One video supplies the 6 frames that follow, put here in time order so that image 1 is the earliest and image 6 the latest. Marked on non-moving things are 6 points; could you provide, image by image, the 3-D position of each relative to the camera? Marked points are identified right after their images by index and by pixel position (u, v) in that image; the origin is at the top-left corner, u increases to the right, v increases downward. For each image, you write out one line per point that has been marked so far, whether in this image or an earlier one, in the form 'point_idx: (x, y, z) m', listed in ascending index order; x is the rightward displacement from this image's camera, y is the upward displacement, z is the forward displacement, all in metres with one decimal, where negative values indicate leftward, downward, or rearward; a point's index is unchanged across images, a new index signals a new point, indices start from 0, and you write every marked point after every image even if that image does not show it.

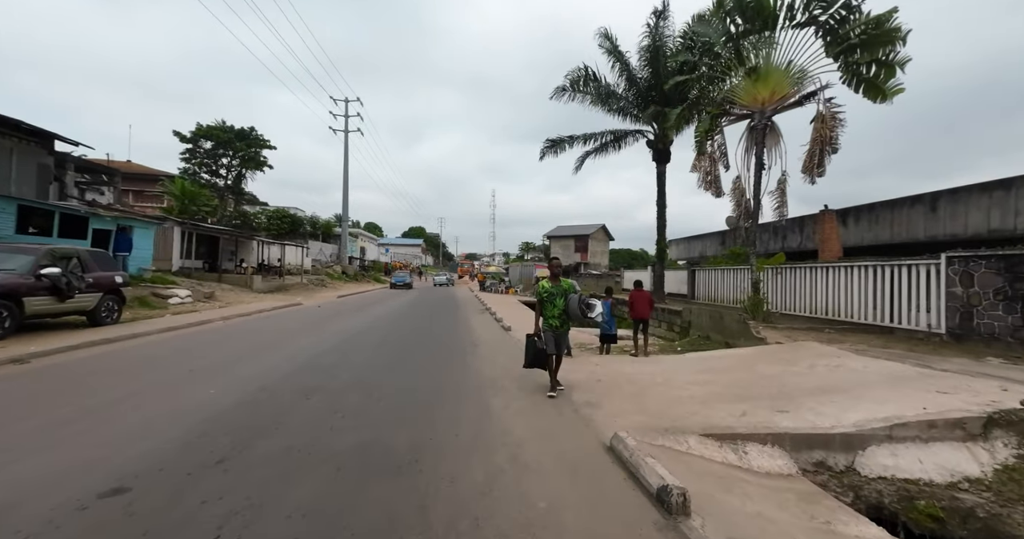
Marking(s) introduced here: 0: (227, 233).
0: (-13.9, +1.8, +19.9) m
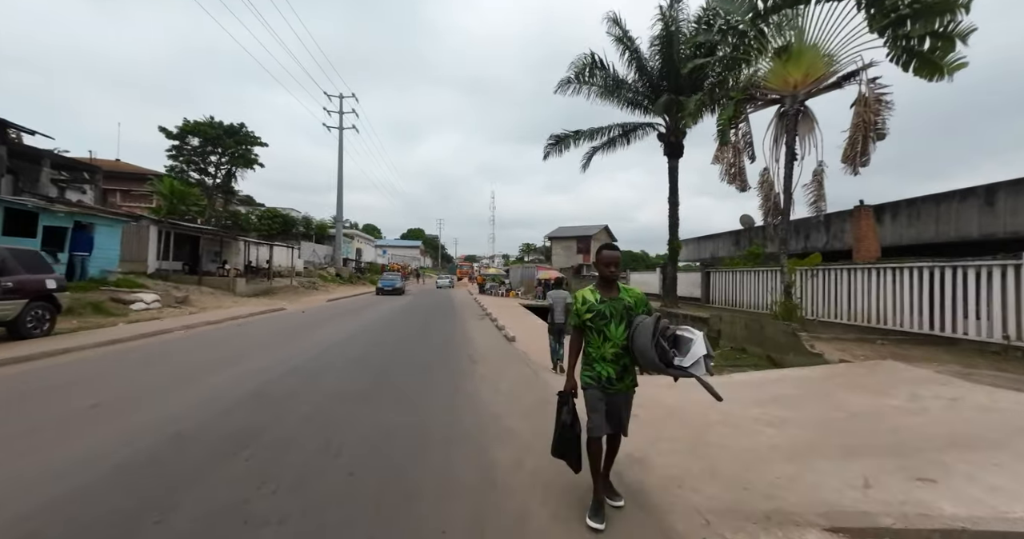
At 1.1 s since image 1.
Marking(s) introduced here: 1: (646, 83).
0: (-13.8, +1.7, +18.7) m
1: (+5.5, +7.7, +16.9) m
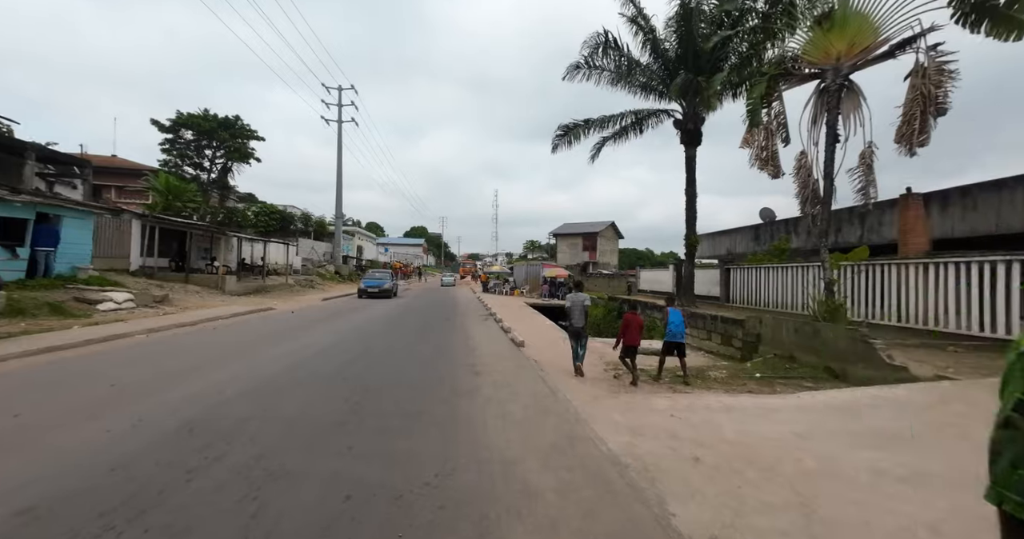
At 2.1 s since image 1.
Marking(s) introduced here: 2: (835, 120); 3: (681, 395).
0: (-13.6, +1.8, +17.7) m
1: (+5.7, +7.8, +15.7) m
2: (+7.4, +3.4, +9.4) m
3: (+1.9, -1.4, +4.5) m
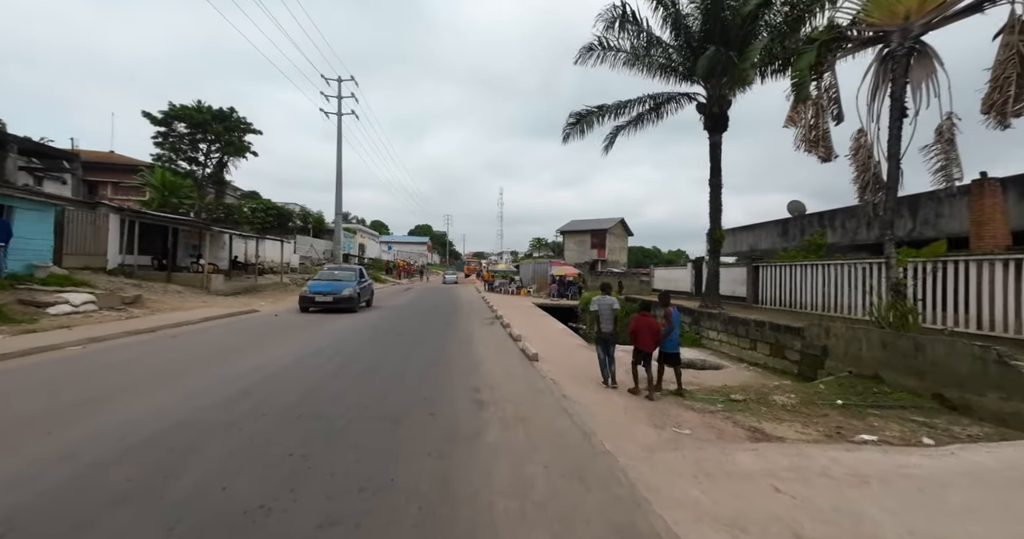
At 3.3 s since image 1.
0: (-13.3, +1.9, +16.5) m
1: (+6.0, +7.9, +14.3) m
2: (+7.6, +3.5, +8.0) m
3: (+2.0, -1.4, +3.2) m
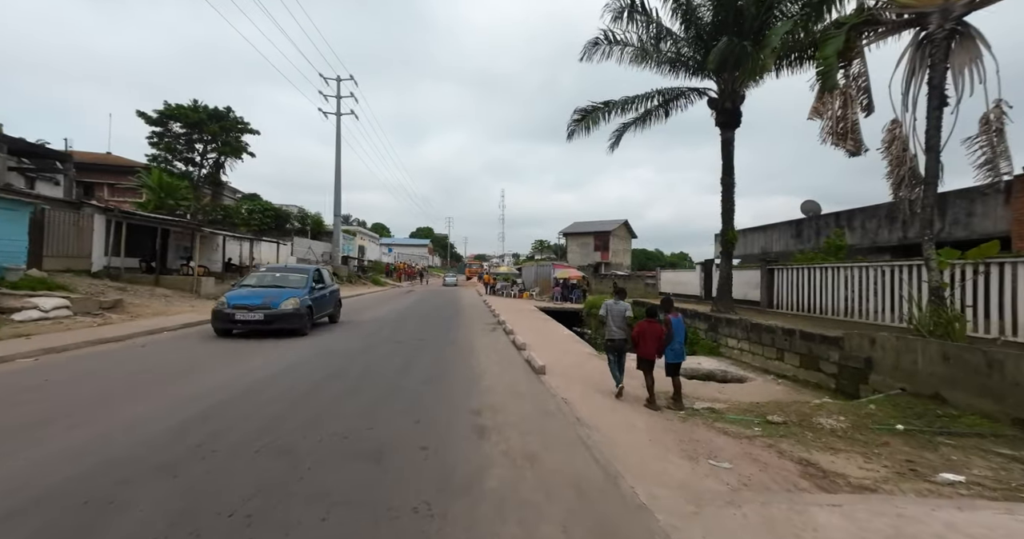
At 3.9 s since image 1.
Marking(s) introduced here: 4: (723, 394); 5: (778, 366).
0: (-13.2, +1.8, +15.9) m
1: (+6.1, +7.8, +13.6) m
2: (+7.6, +3.4, +7.3) m
3: (+2.0, -1.4, +2.5) m
4: (+3.2, -1.9, +6.2) m
5: (+4.7, -1.7, +7.2) m
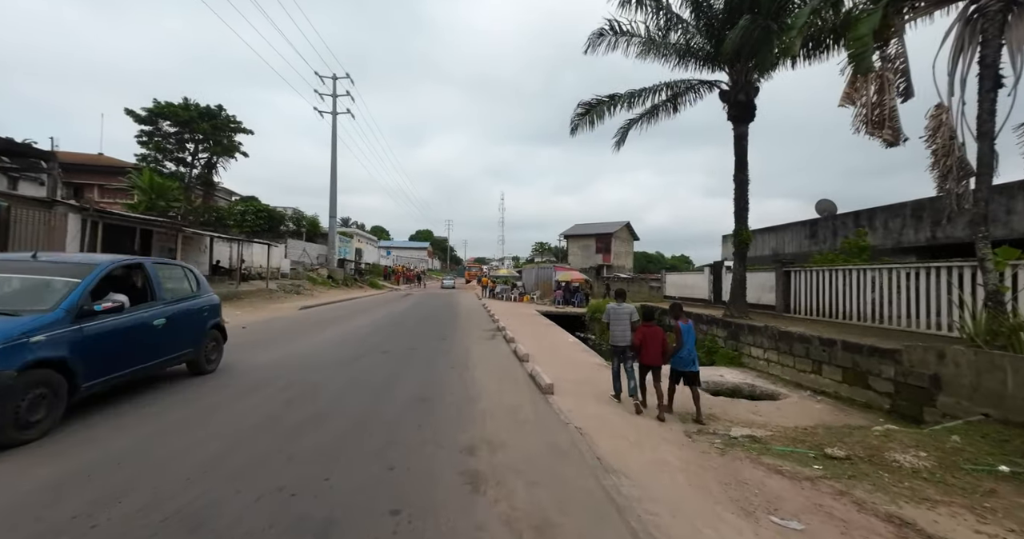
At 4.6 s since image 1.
0: (-13.2, +1.7, +15.1) m
1: (+6.1, +7.7, +12.9) m
2: (+7.6, +3.4, +6.5) m
3: (+2.1, -1.4, +1.7) m
4: (+3.2, -1.9, +5.4) m
5: (+4.7, -1.7, +6.3) m
